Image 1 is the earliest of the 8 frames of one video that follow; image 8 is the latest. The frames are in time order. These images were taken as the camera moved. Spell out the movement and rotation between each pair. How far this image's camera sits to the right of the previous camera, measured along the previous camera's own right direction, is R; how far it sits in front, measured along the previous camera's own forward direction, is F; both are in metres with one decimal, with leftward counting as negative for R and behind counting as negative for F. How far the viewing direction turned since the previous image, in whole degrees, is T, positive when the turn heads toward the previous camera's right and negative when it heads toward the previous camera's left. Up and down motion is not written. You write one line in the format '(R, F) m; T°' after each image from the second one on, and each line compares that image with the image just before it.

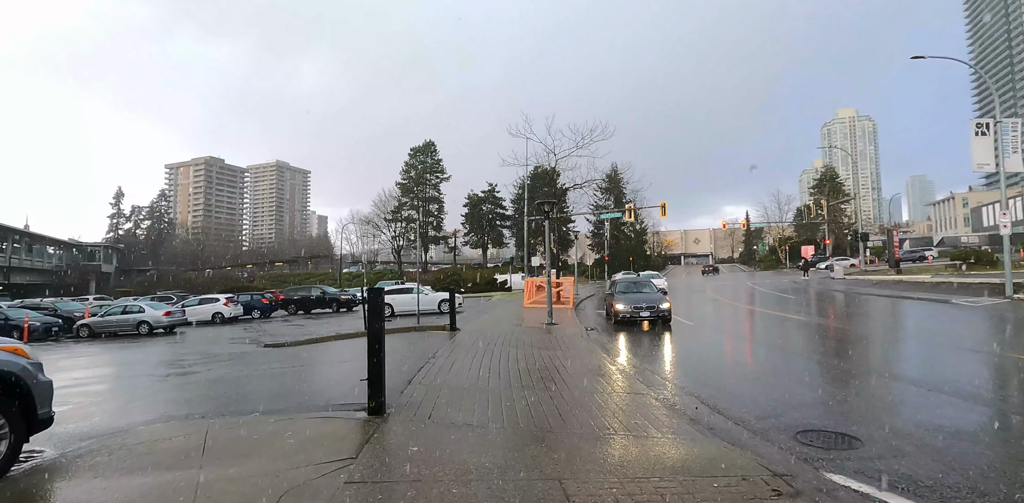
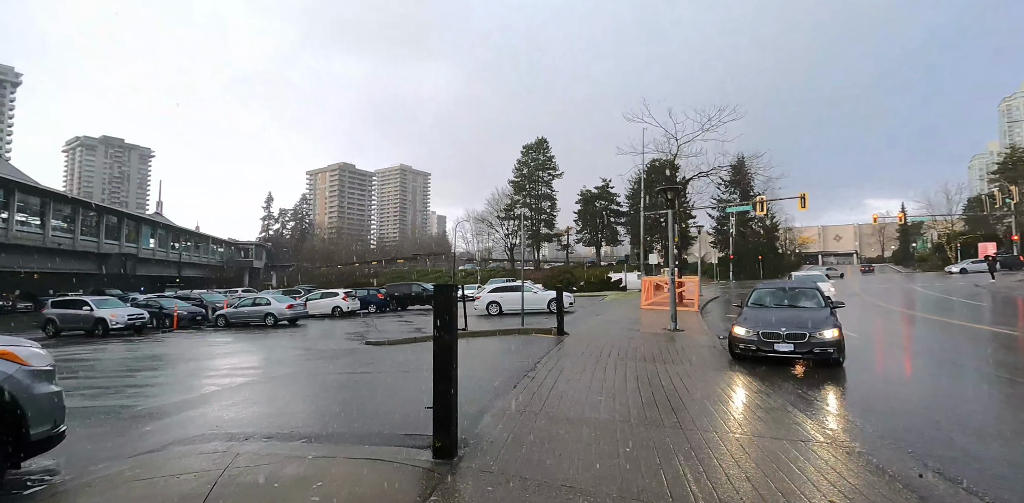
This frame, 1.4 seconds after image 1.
(-0.1, +1.8) m; -13°
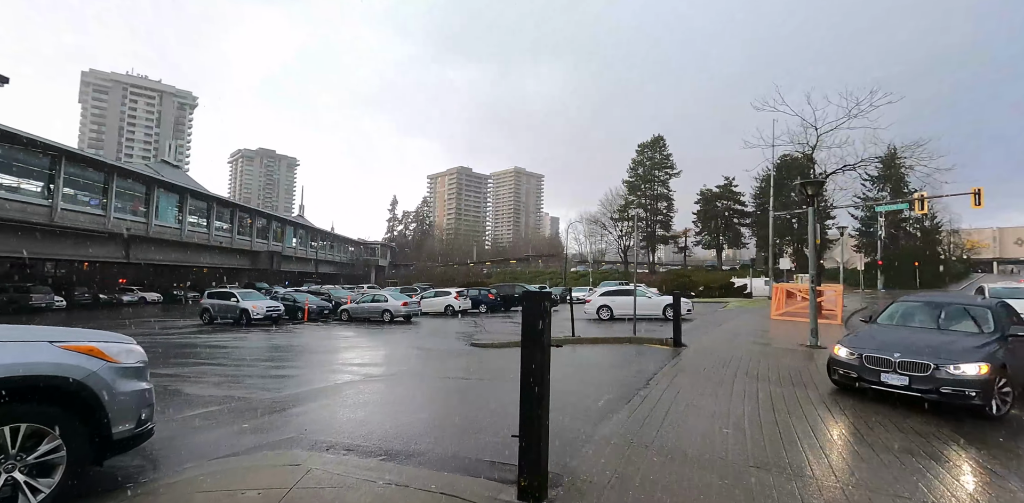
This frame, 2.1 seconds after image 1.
(+0.1, +0.8) m; -13°
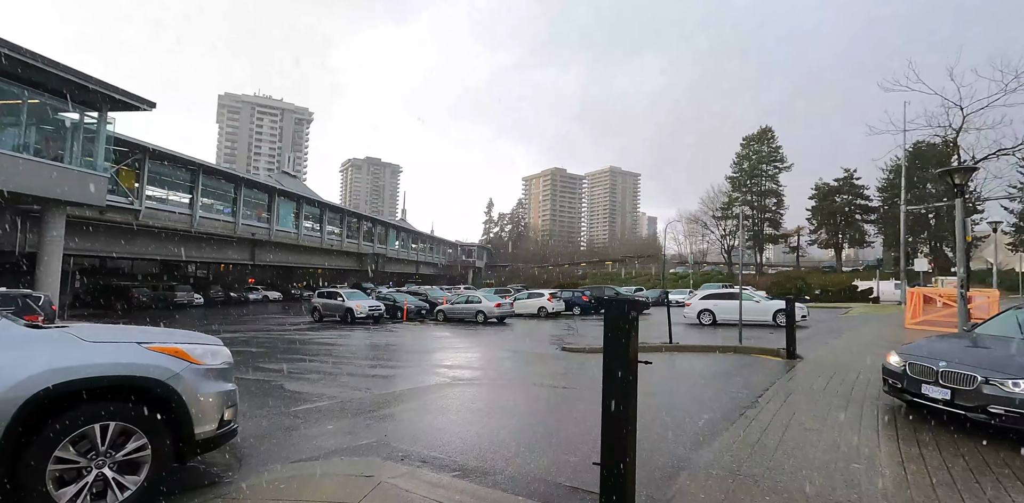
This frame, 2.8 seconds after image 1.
(+0.1, +0.4) m; -11°
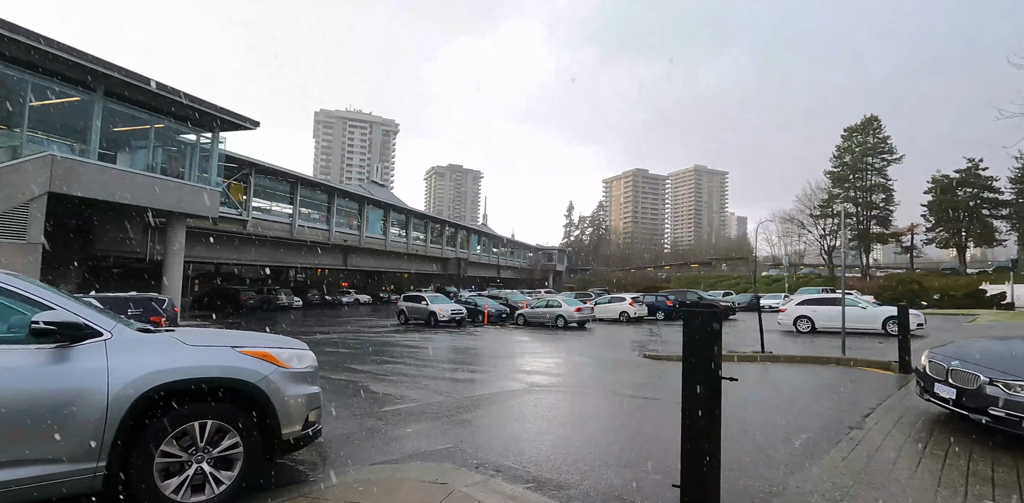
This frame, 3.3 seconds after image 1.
(0.0, +0.1) m; -9°
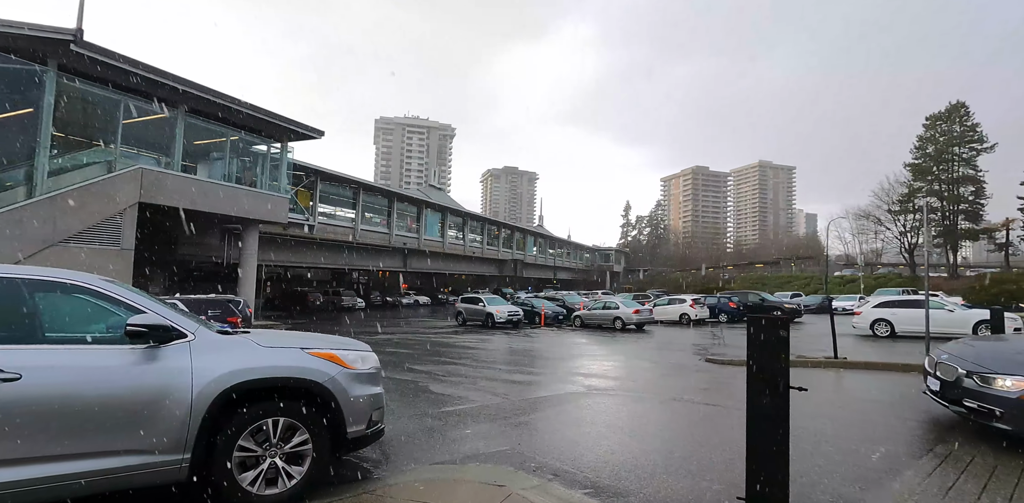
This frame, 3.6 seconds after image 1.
(0.0, 0.0) m; -7°
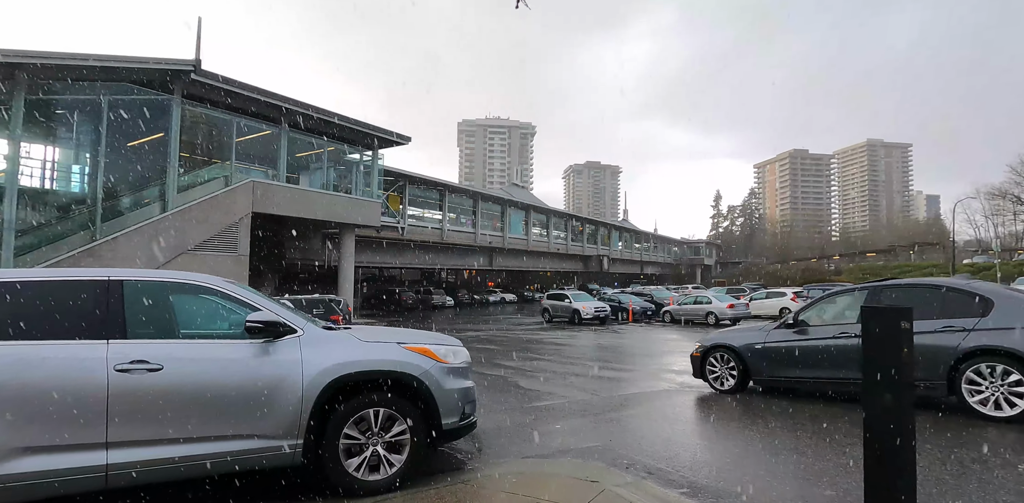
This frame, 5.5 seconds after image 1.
(0.0, +0.1) m; -10°
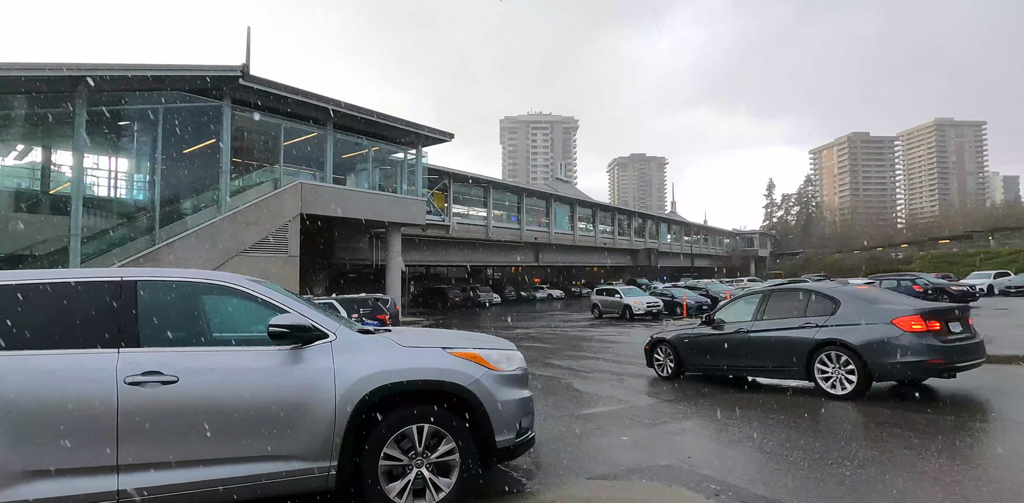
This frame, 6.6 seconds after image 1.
(-0.1, +0.5) m; -5°
